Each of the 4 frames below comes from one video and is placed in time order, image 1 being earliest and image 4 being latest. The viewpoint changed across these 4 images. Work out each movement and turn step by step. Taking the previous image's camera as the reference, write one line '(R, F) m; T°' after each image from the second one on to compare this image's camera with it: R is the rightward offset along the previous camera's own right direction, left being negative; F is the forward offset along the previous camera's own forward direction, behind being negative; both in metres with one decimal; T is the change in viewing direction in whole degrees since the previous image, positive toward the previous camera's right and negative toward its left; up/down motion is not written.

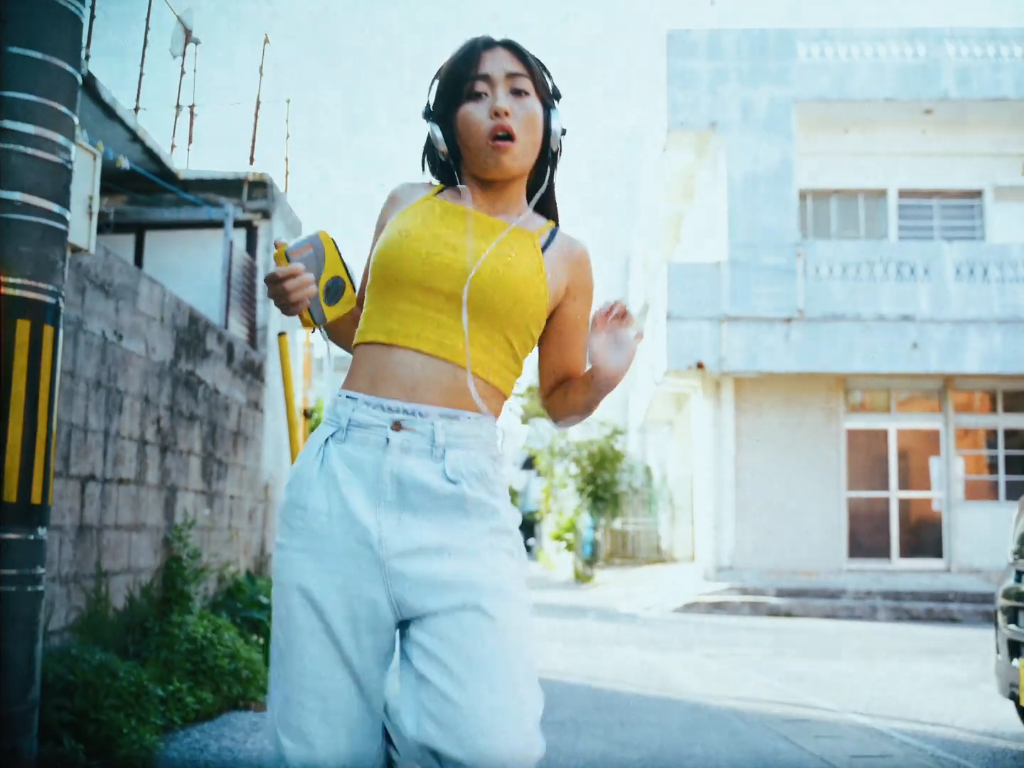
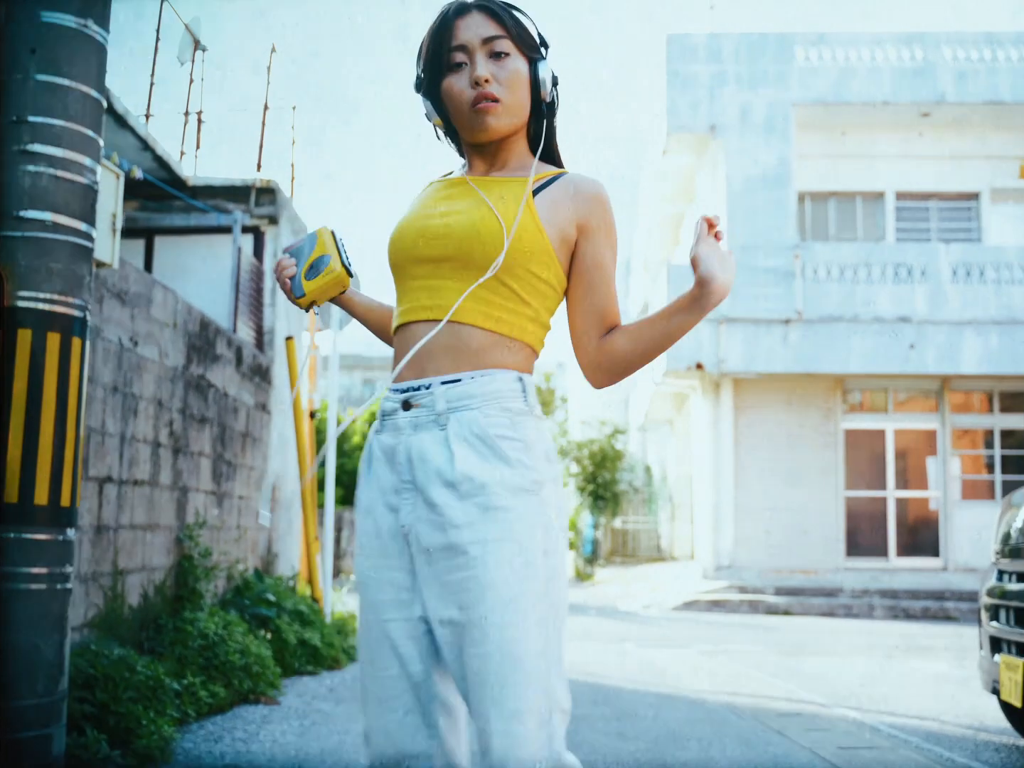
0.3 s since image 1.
(0.0, -0.2) m; 0°
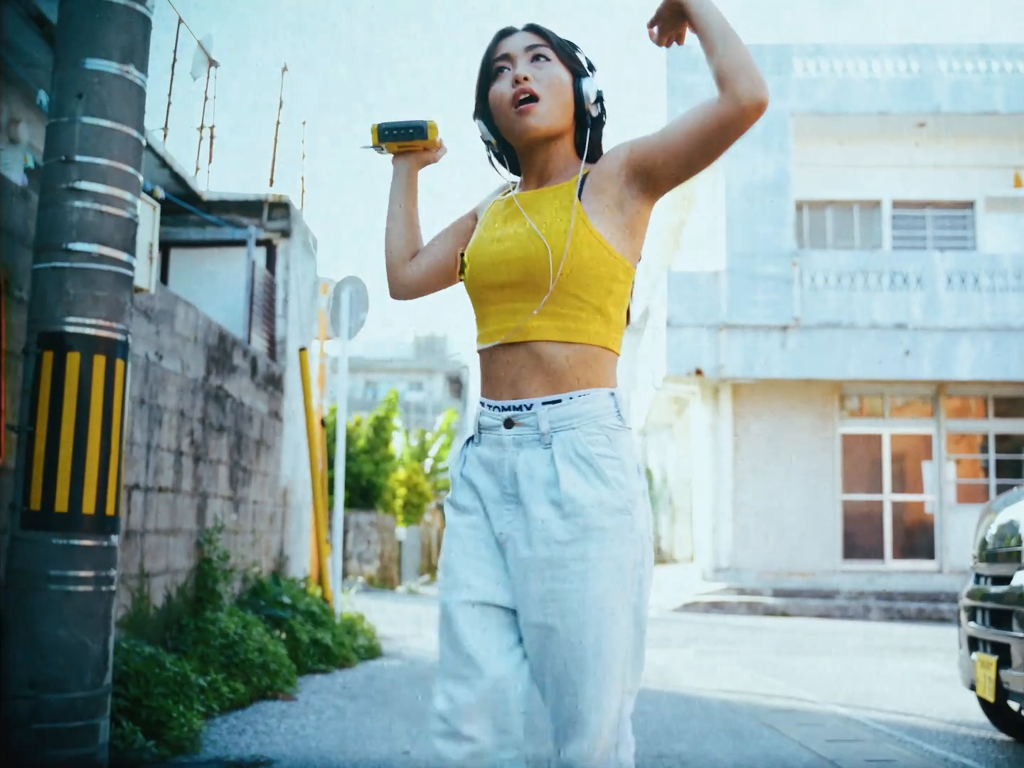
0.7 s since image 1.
(0.0, -0.3) m; 0°
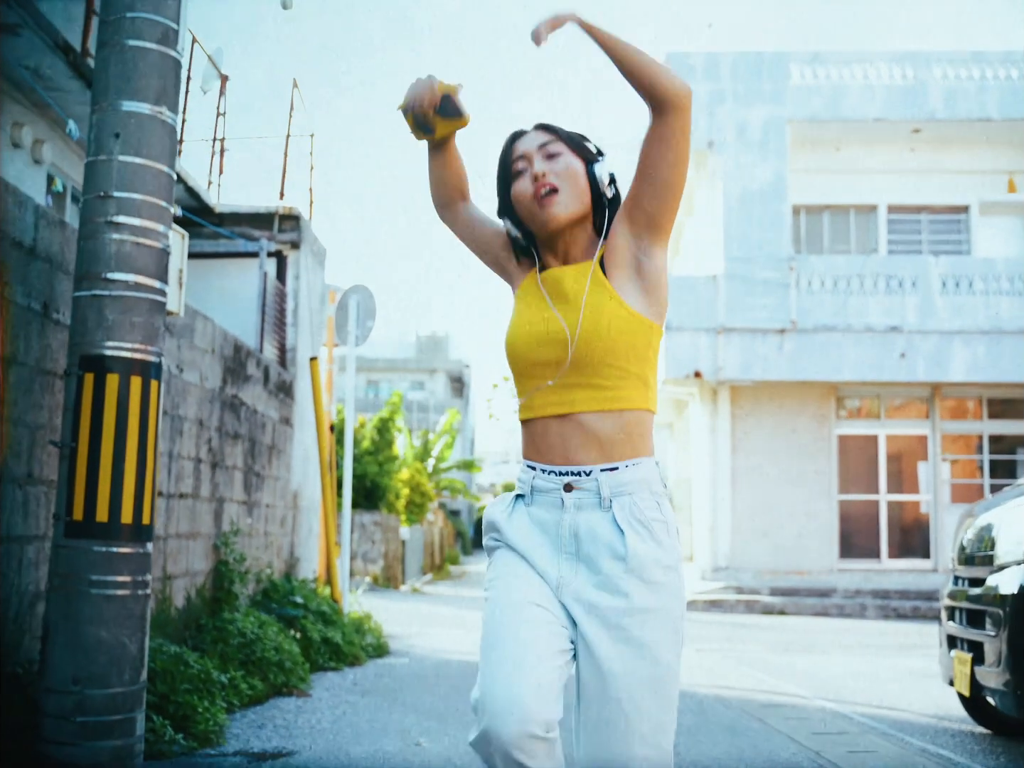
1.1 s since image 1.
(0.0, -0.3) m; 0°
